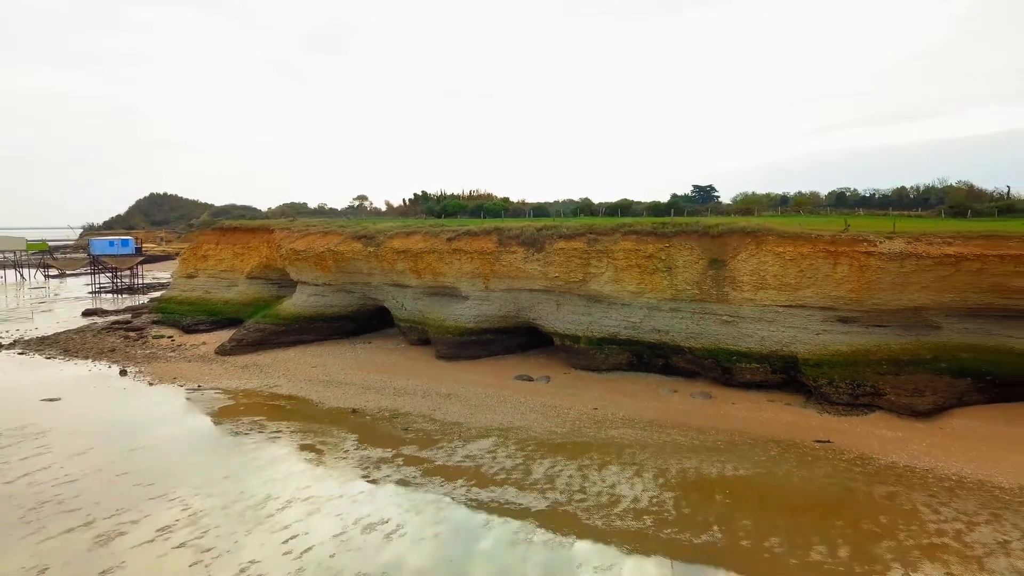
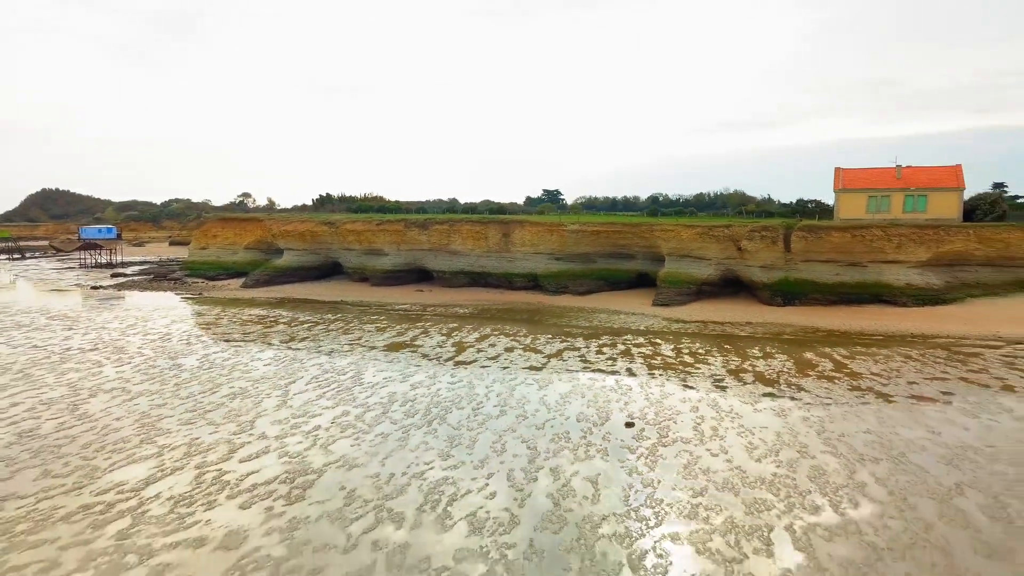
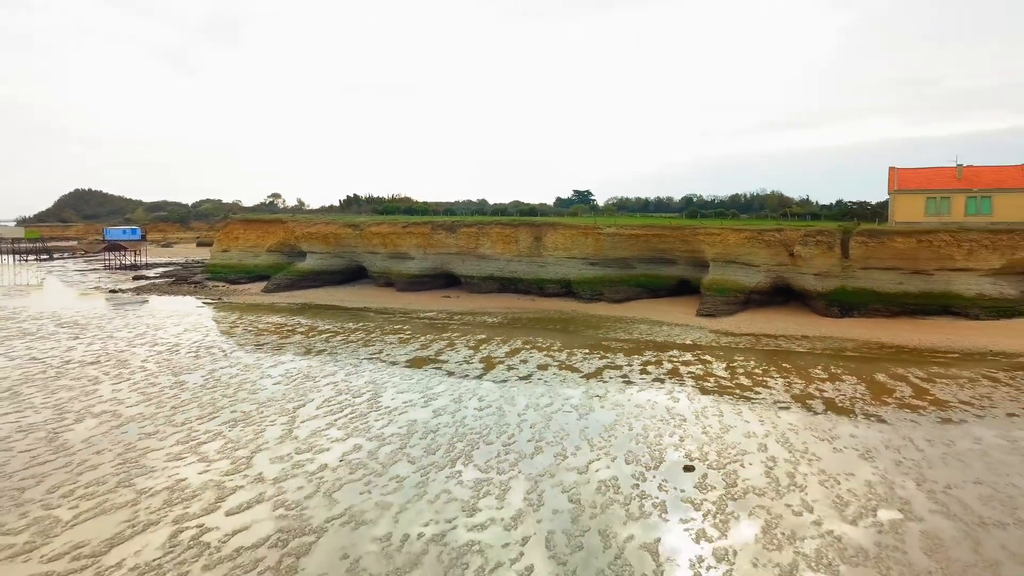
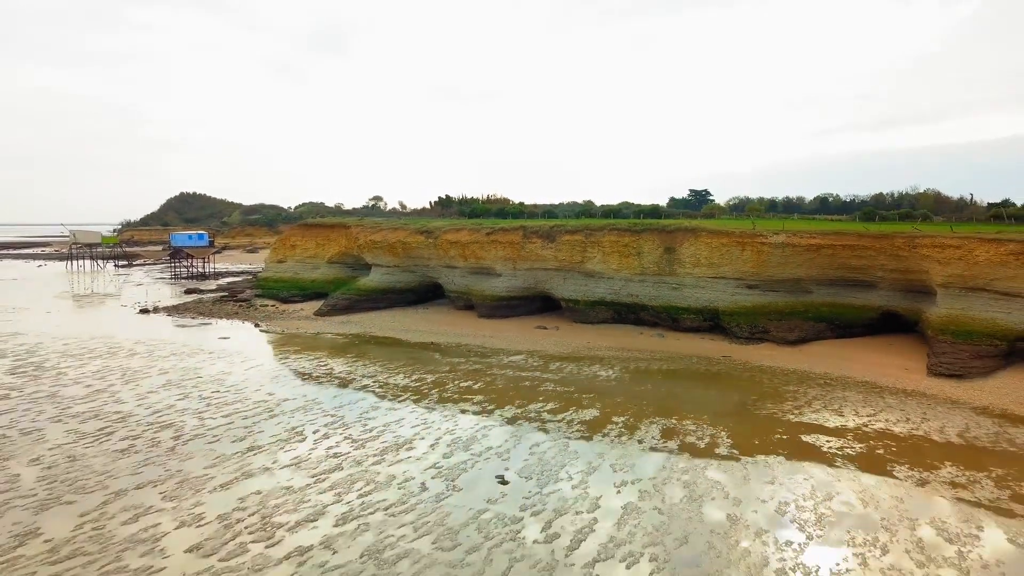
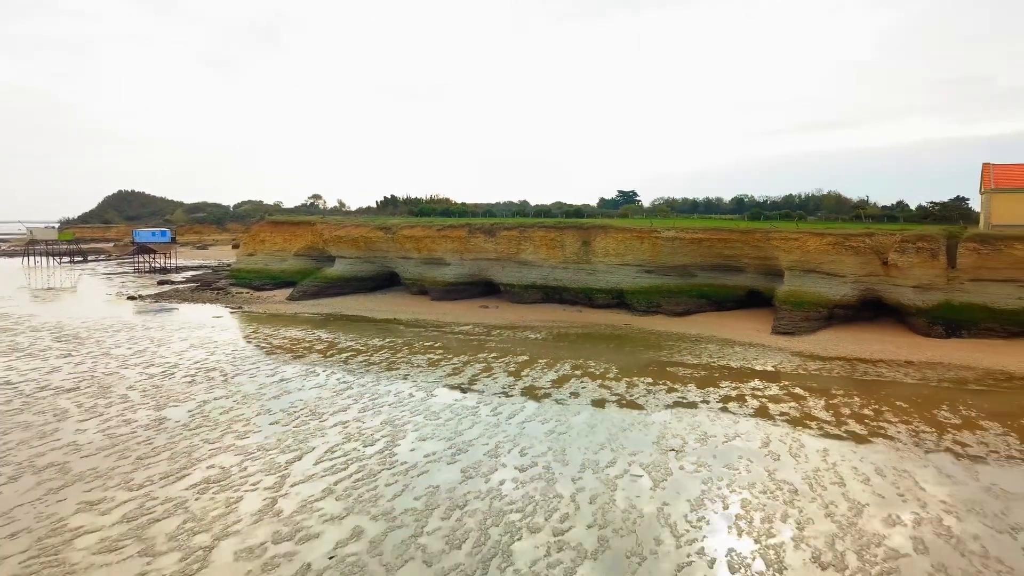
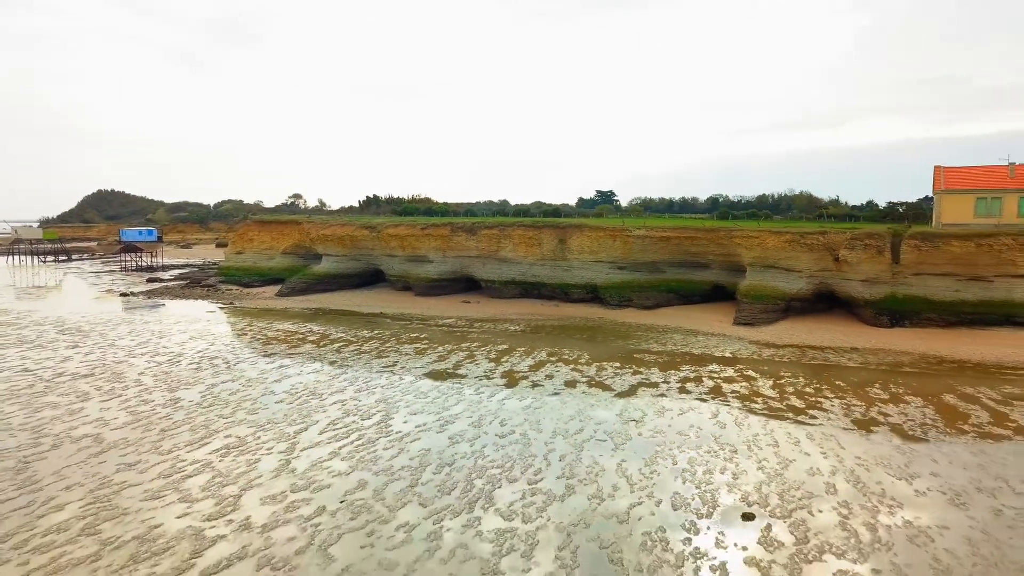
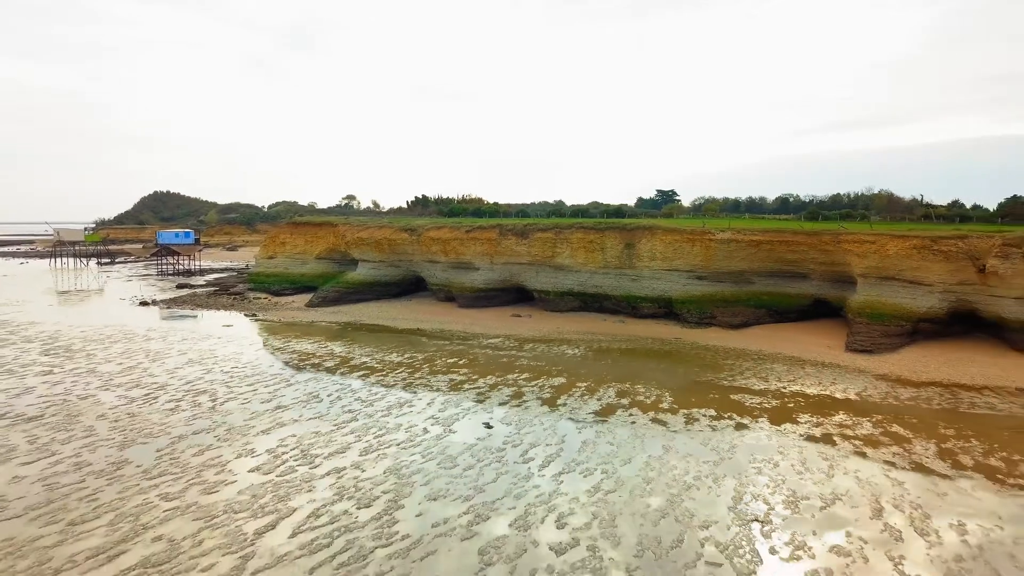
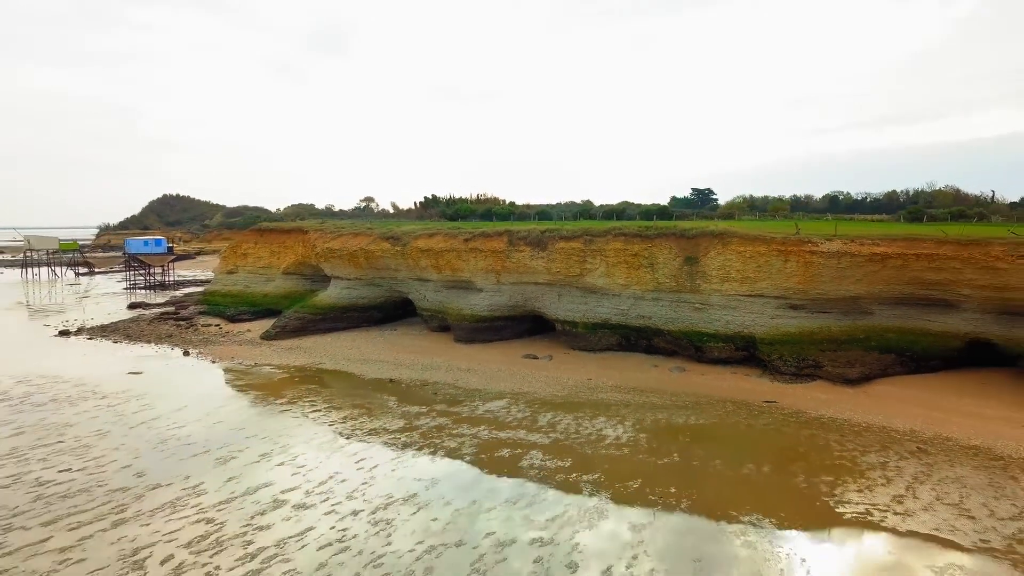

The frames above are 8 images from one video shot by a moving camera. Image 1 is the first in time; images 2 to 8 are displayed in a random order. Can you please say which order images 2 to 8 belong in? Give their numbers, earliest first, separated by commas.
8, 4, 7, 5, 6, 3, 2
